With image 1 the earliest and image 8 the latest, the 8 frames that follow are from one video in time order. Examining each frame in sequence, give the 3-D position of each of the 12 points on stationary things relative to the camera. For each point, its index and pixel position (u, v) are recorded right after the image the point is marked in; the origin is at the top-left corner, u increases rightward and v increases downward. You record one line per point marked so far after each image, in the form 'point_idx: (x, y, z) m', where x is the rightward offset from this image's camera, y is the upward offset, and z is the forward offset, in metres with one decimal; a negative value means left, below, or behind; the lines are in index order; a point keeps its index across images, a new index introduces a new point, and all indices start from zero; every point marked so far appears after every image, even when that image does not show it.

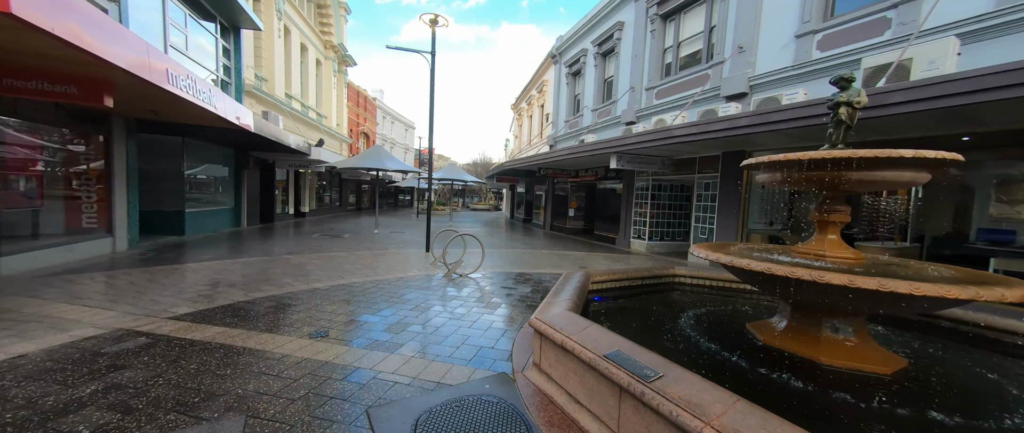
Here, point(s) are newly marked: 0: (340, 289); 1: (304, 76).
0: (-2.5, -1.1, +5.0) m
1: (-11.3, +7.7, +18.5) m
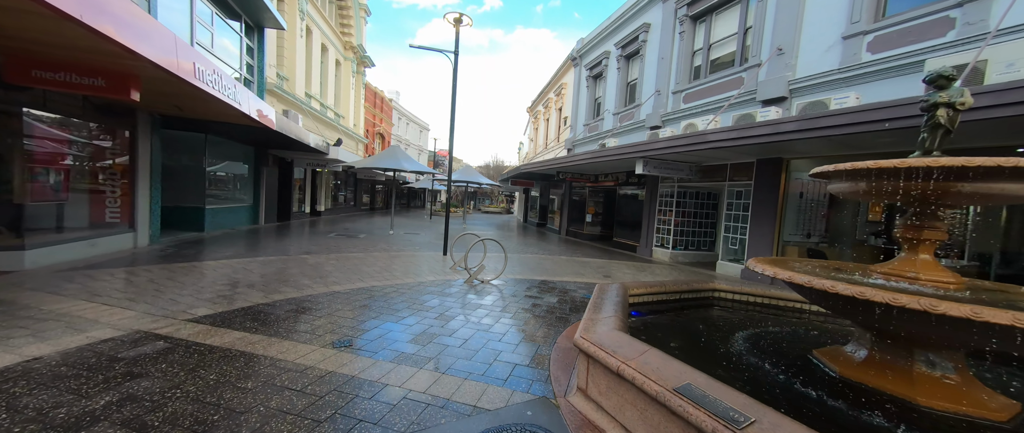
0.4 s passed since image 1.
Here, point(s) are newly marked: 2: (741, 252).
0: (-2.1, -1.1, +4.8) m
1: (-10.3, +7.7, +18.7) m
2: (+5.2, -0.8, +7.8) m
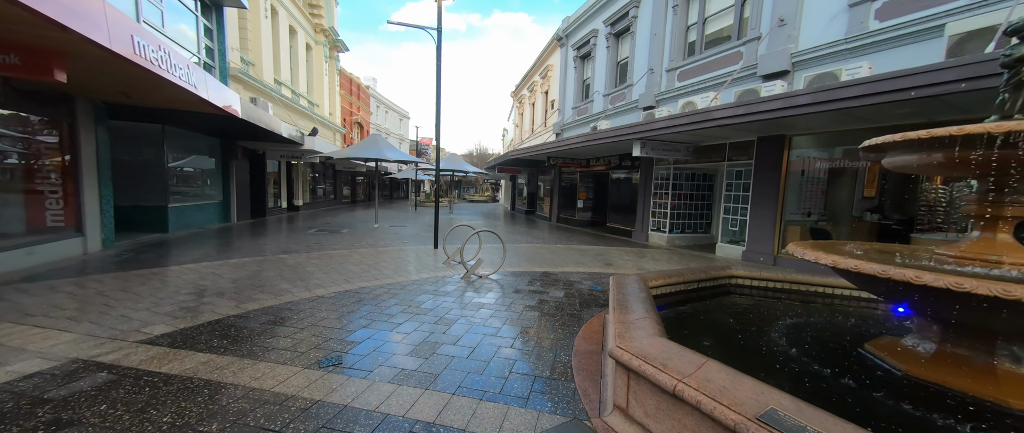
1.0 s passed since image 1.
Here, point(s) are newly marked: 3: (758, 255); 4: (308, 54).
0: (-2.1, -1.0, +4.4) m
1: (-11.2, +8.0, +17.5) m
2: (+5.1, -0.4, +7.6) m
3: (+5.1, -0.8, +7.0) m
4: (-11.7, +9.3, +19.5) m
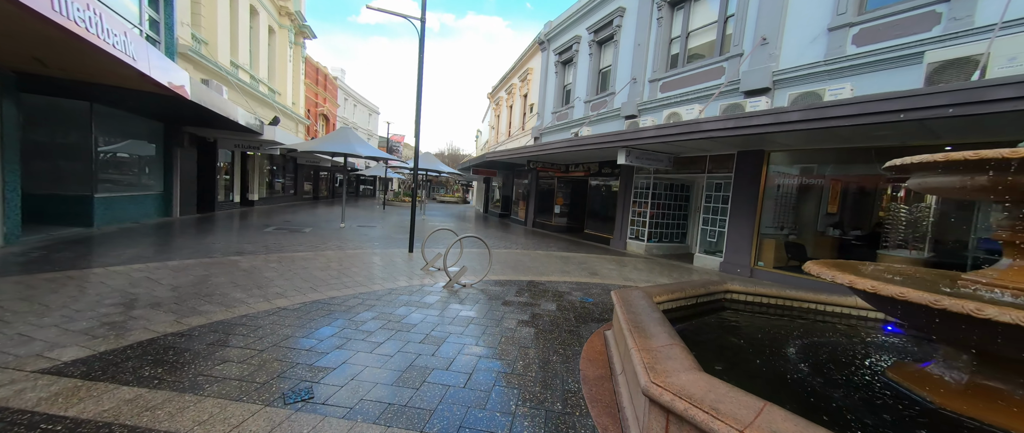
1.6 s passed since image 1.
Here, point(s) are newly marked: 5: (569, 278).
0: (-2.2, -1.0, +3.8) m
1: (-12.2, +8.2, +16.1) m
2: (+4.7, -0.6, +7.7) m
3: (+4.7, -1.1, +7.2) m
4: (-12.8, +9.5, +18.1) m
5: (+1.0, -1.1, +6.0) m
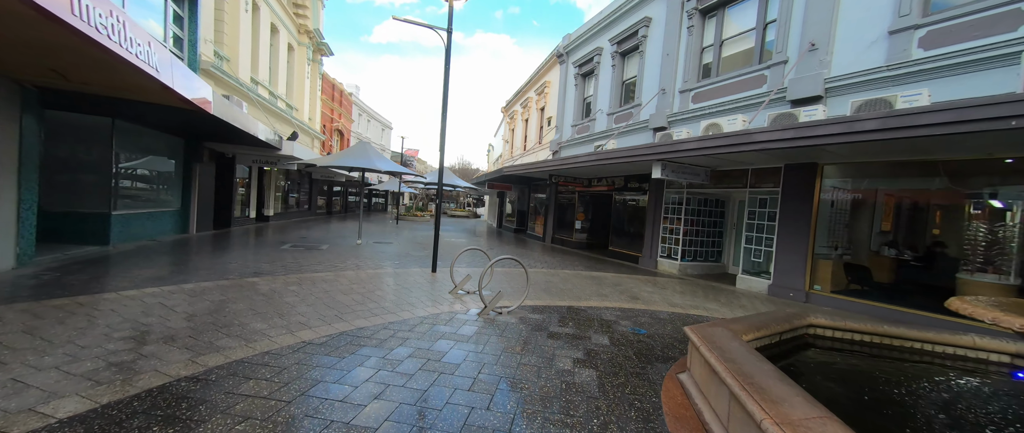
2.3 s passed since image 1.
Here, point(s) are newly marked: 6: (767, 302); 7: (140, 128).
0: (-1.7, -1.3, +3.4) m
1: (-11.4, +7.5, +16.3) m
2: (+5.3, -1.0, +7.1) m
3: (+5.3, -1.4, +6.6) m
4: (-11.9, +8.7, +18.3) m
5: (+1.6, -1.4, +5.5) m
6: (+4.7, -1.6, +6.3) m
7: (-9.3, +2.2, +8.5) m
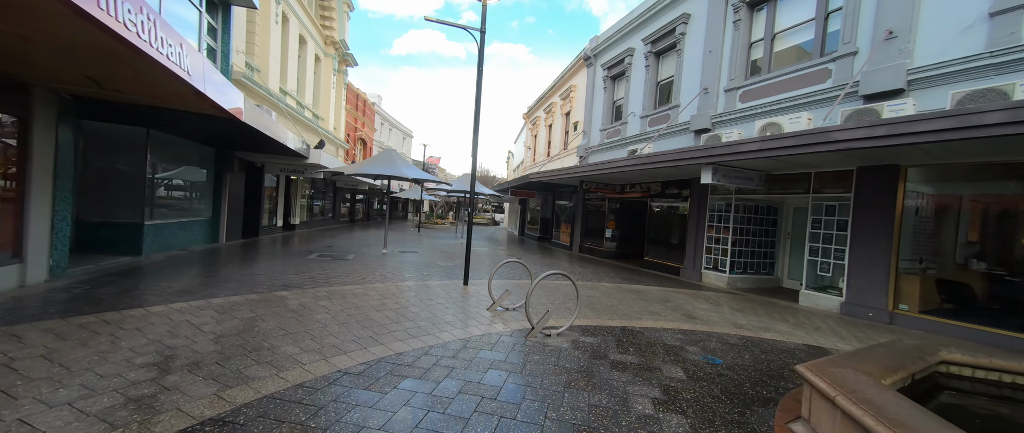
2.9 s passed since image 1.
0: (-1.1, -1.4, +3.0) m
1: (-10.2, +7.1, +16.6) m
2: (+6.0, -1.2, +6.4) m
3: (+6.0, -1.6, +5.8) m
4: (-10.7, +8.2, +18.6) m
5: (+2.2, -1.5, +4.9) m
6: (+5.4, -1.7, +5.5) m
7: (-8.5, +2.0, +8.5) m
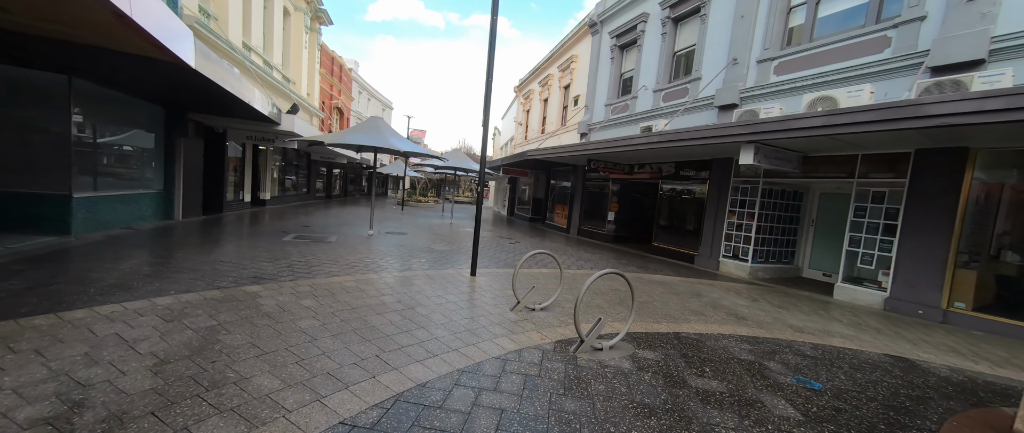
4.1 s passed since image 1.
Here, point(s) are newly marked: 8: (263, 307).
0: (-0.7, -1.3, +2.1) m
1: (-10.4, +8.2, +14.5) m
2: (+6.3, -1.0, +5.9) m
3: (+6.3, -1.4, +5.4) m
4: (-10.9, +9.5, +16.4) m
5: (+2.6, -1.4, +4.2) m
6: (+5.7, -1.6, +5.0) m
7: (-8.2, +2.5, +6.9) m
8: (-2.8, -1.0, +3.7) m
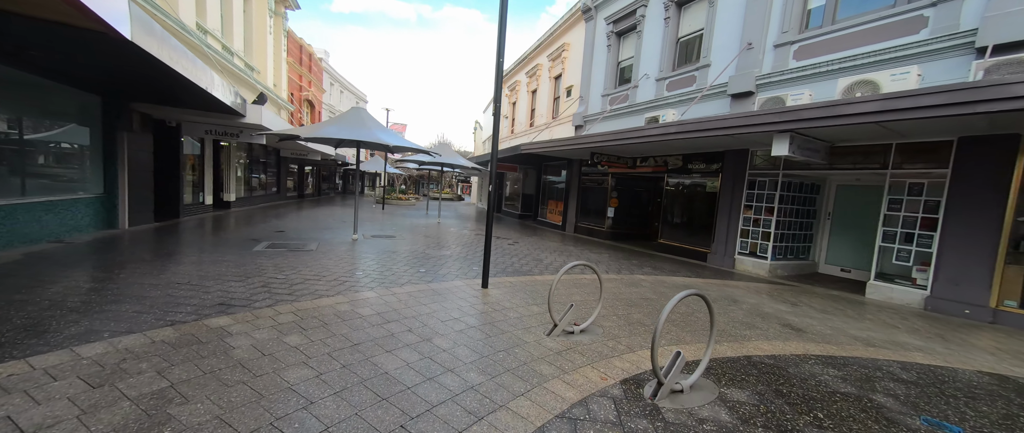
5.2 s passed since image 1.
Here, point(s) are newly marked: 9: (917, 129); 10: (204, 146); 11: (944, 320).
0: (-0.1, -1.4, +1.3) m
1: (-10.8, +8.0, +12.9) m
2: (+6.5, -0.9, +5.6) m
3: (+6.6, -1.3, +5.1) m
4: (-11.5, +9.4, +14.8) m
5: (+2.9, -1.4, +3.7) m
6: (+6.0, -1.5, +4.7) m
7: (-8.1, +2.3, +5.6) m
8: (-2.4, -1.1, +2.8) m
9: (+5.9, +1.3, +5.2) m
10: (-10.9, +2.5, +12.0) m
11: (+6.2, -1.5, +4.9) m
